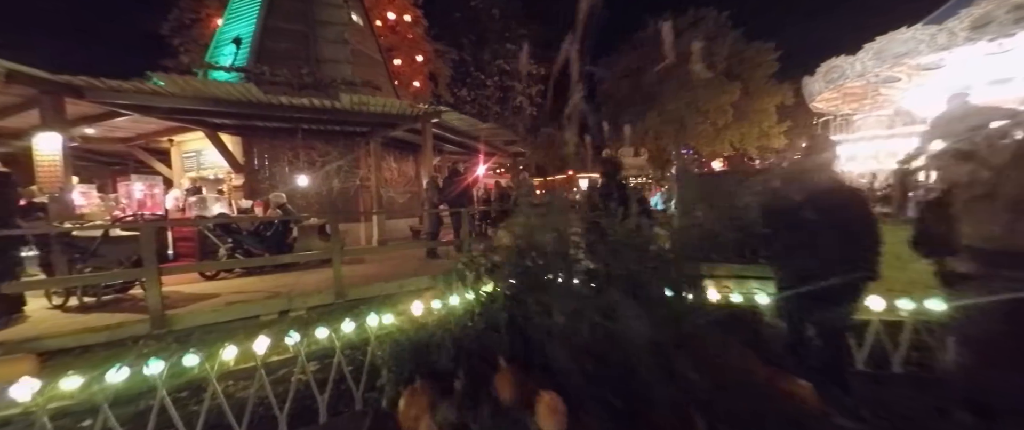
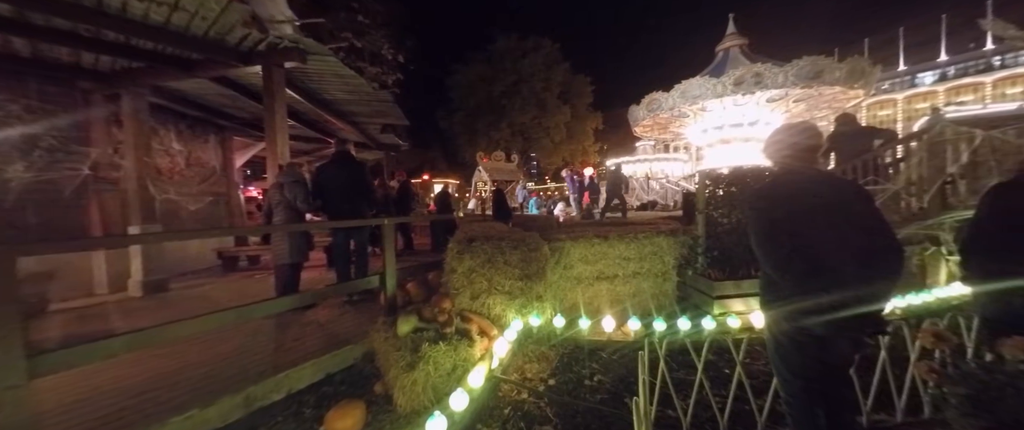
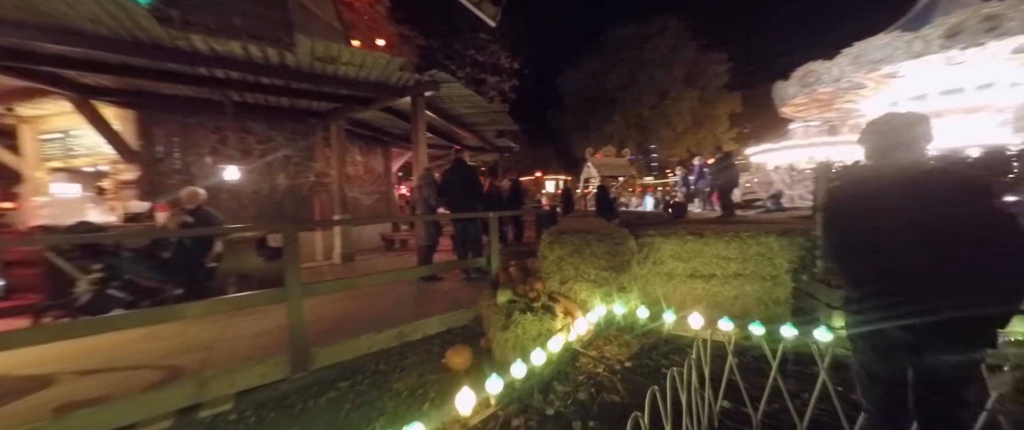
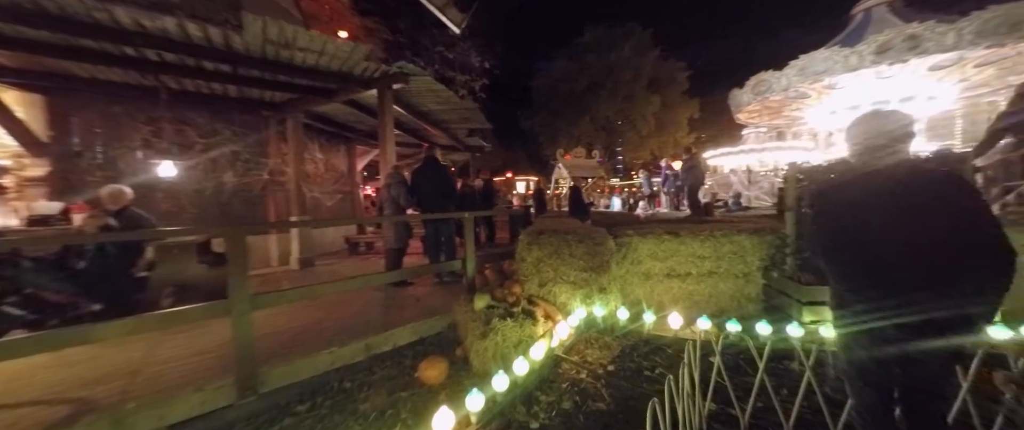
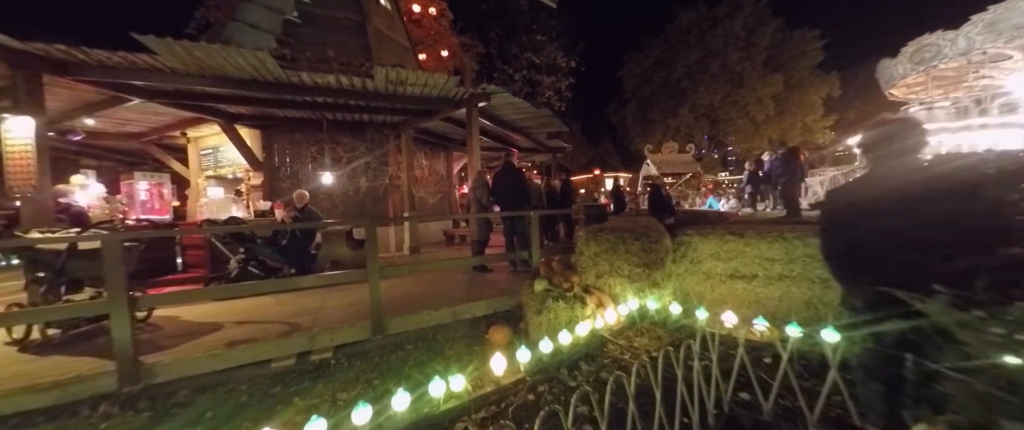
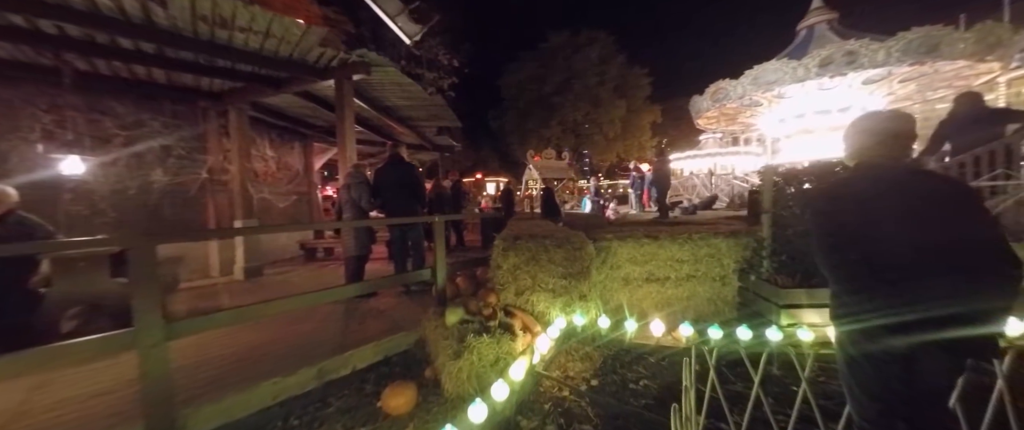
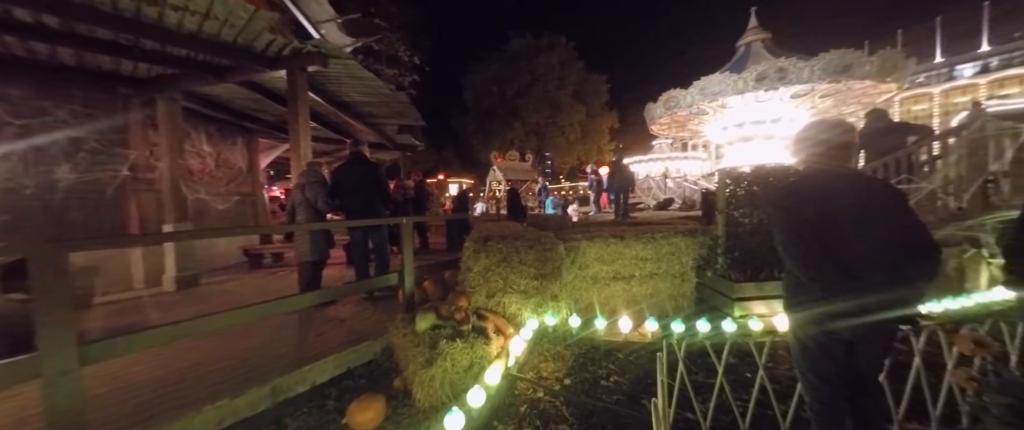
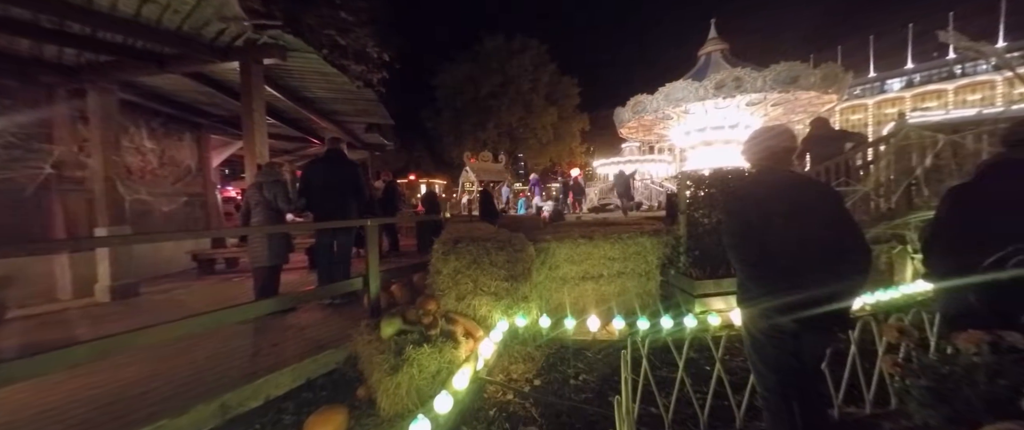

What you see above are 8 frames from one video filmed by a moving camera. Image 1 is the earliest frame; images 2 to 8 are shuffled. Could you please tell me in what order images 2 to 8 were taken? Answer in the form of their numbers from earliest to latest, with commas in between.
5, 3, 4, 6, 7, 2, 8
